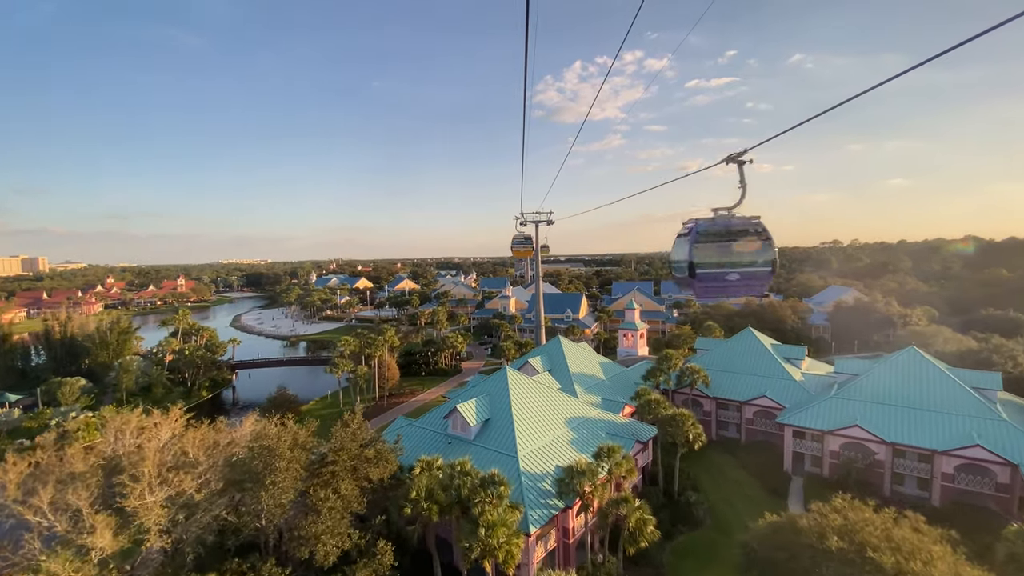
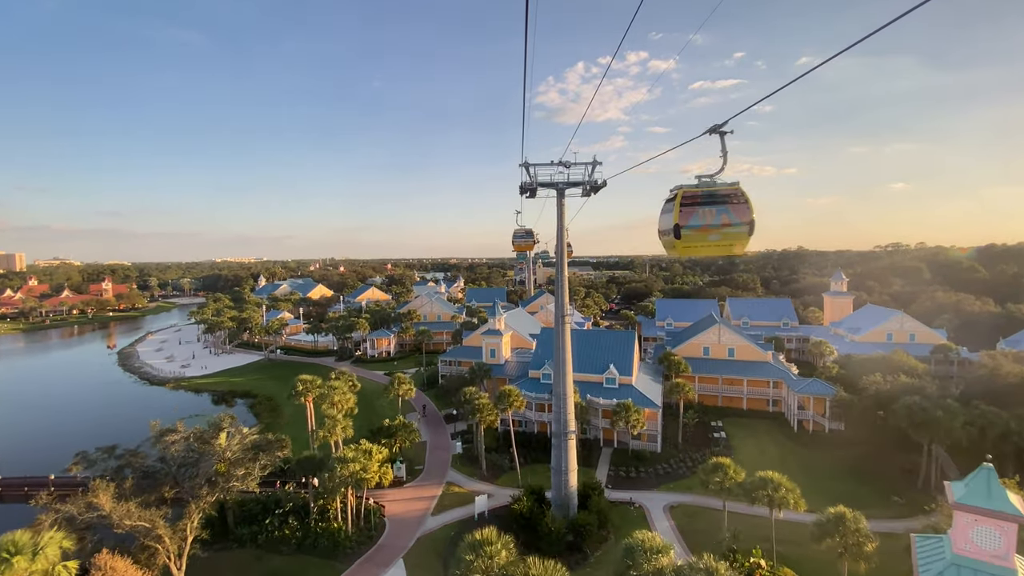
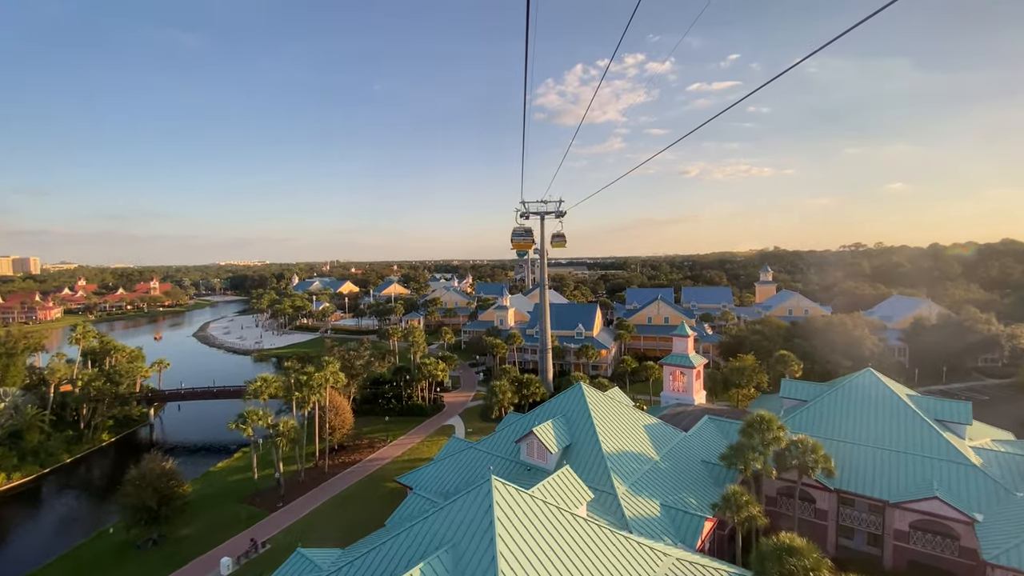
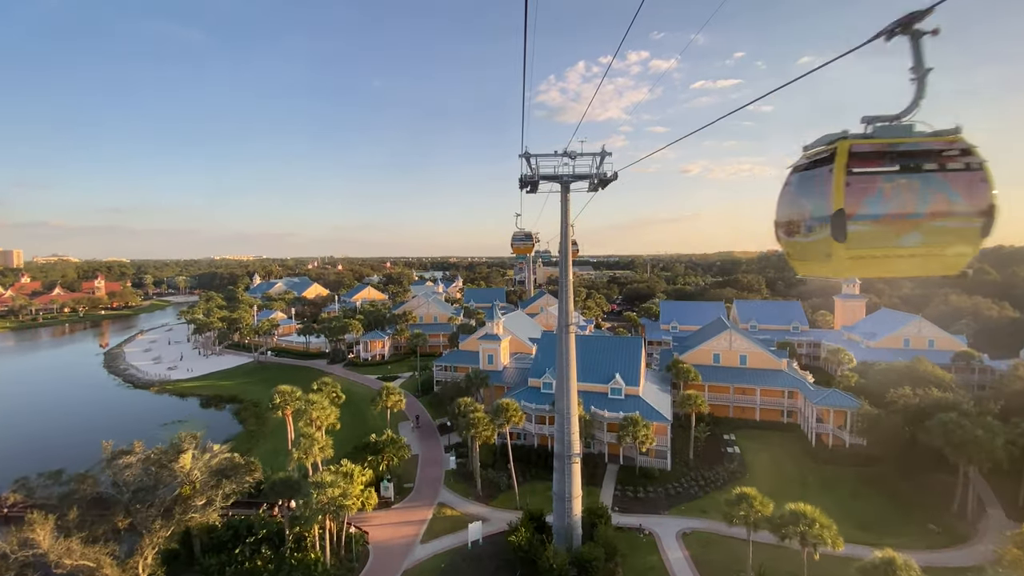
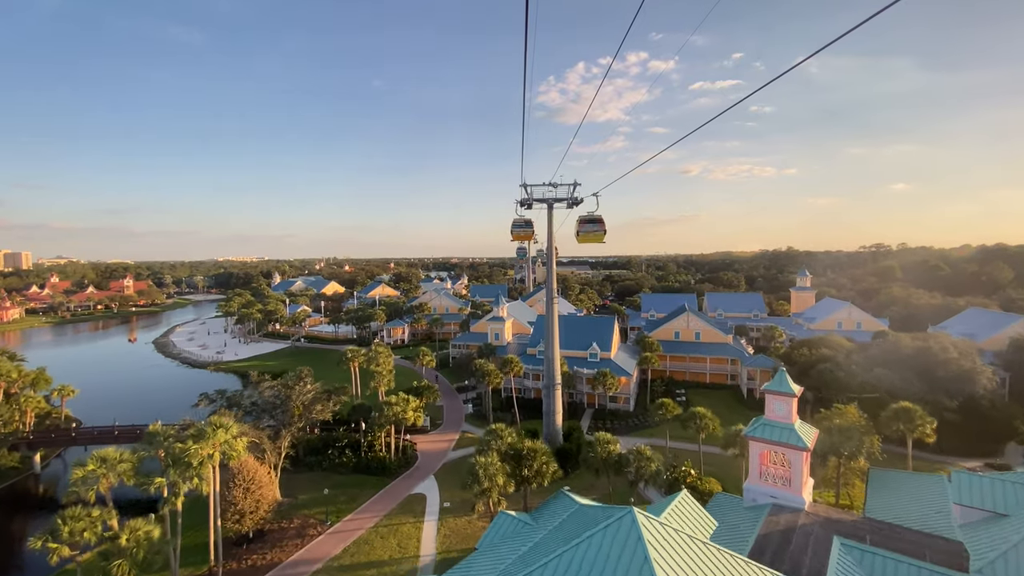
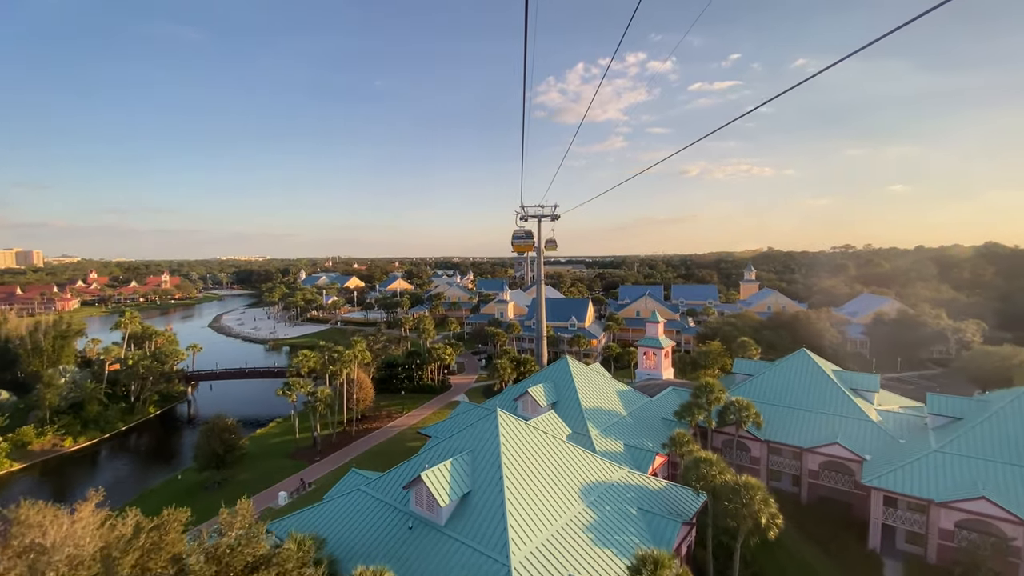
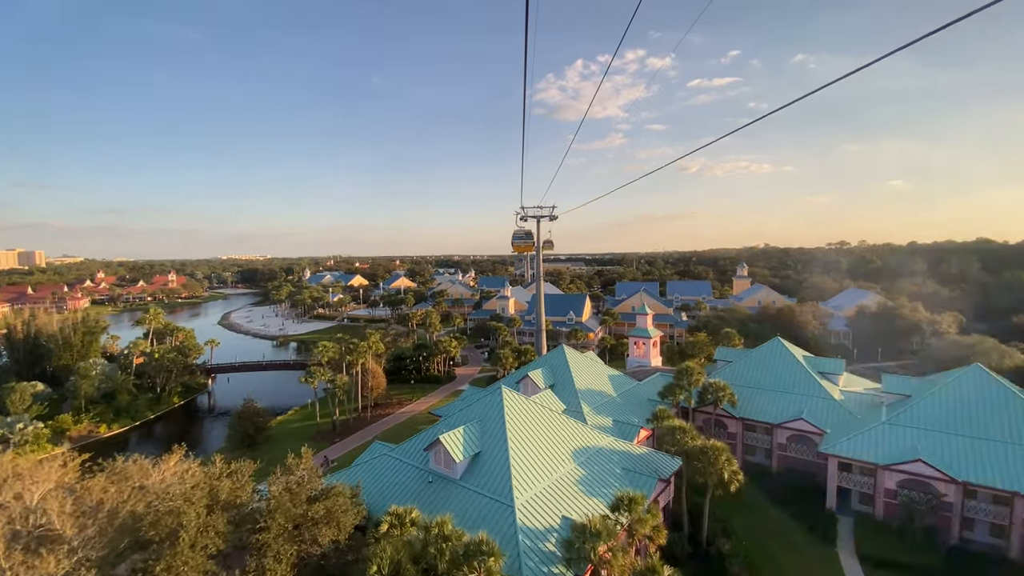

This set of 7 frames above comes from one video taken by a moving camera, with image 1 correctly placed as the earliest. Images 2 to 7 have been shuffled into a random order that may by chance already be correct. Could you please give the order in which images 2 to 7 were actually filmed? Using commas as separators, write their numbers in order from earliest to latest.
7, 6, 3, 5, 2, 4
